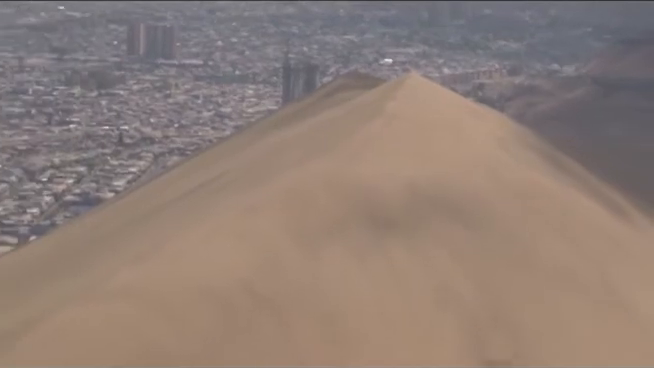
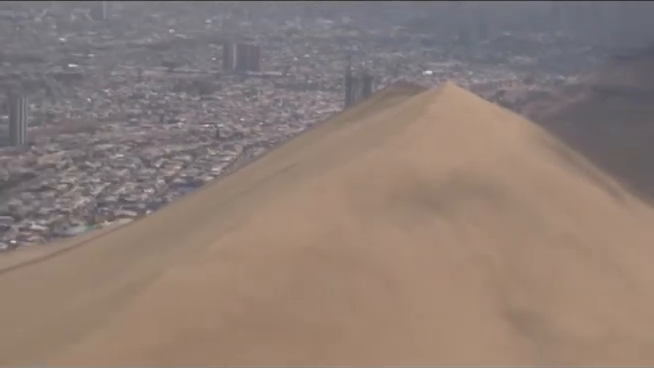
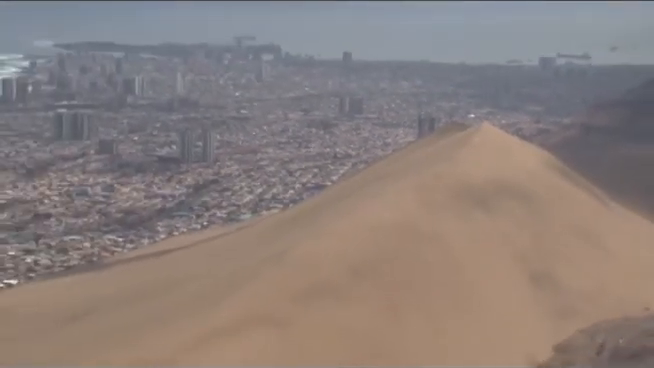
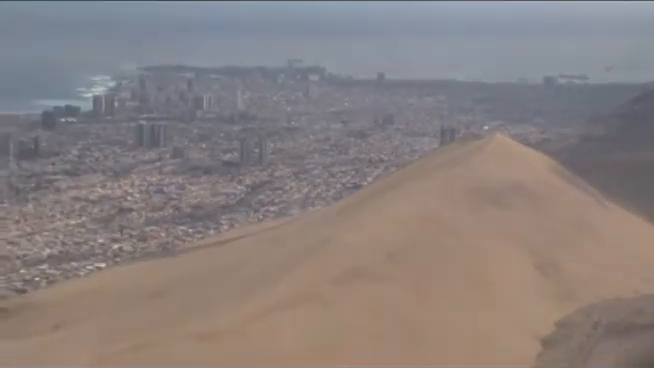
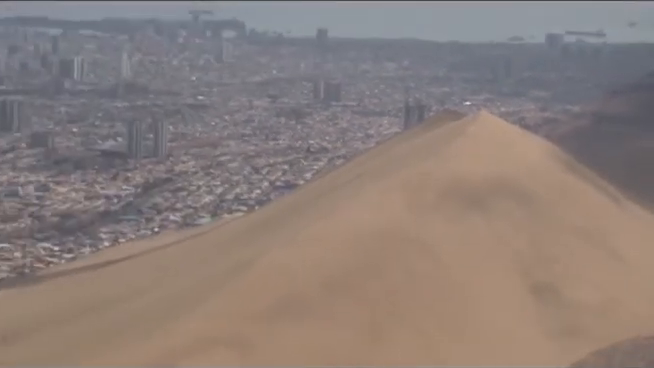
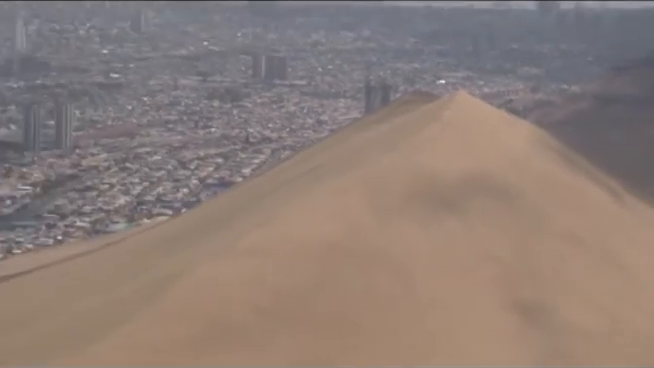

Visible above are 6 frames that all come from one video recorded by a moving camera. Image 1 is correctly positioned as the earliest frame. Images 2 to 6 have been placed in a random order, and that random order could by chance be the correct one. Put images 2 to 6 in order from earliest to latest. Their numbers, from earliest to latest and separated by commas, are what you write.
2, 6, 5, 3, 4
